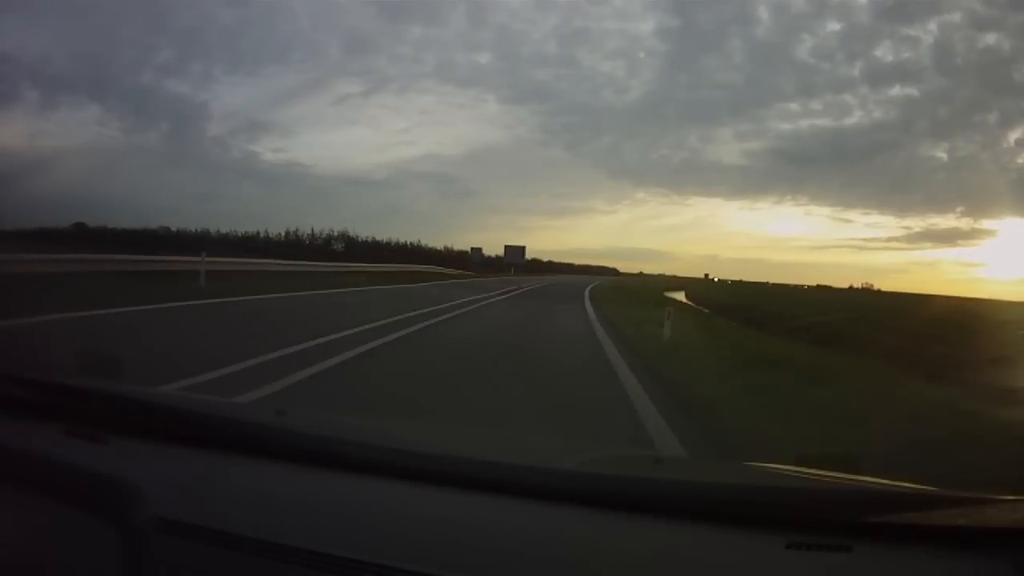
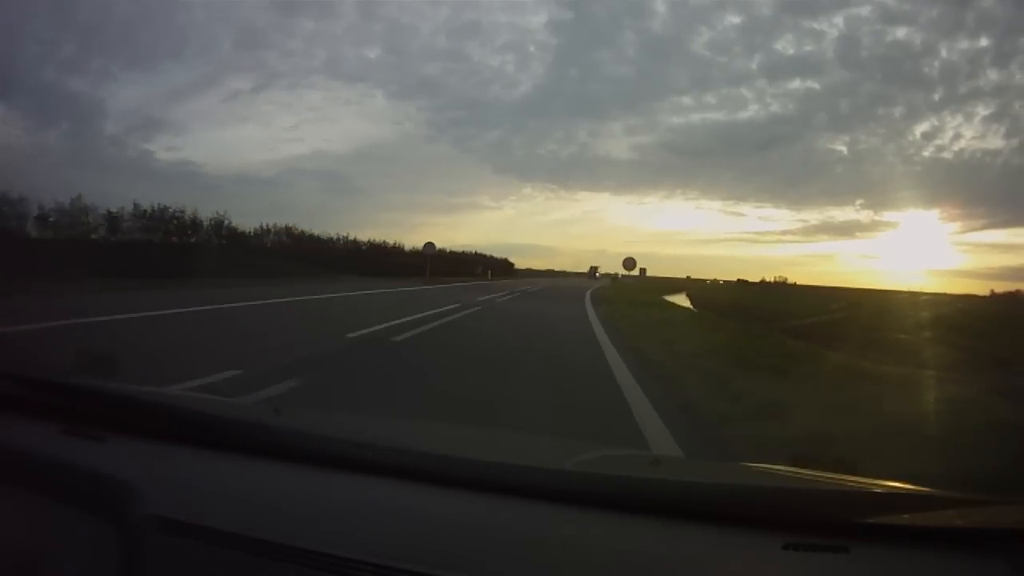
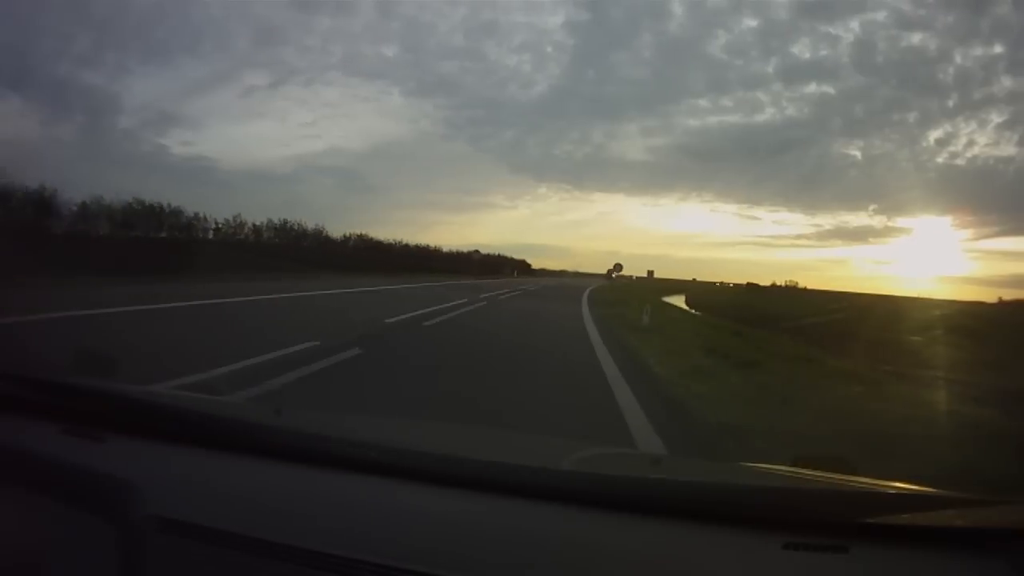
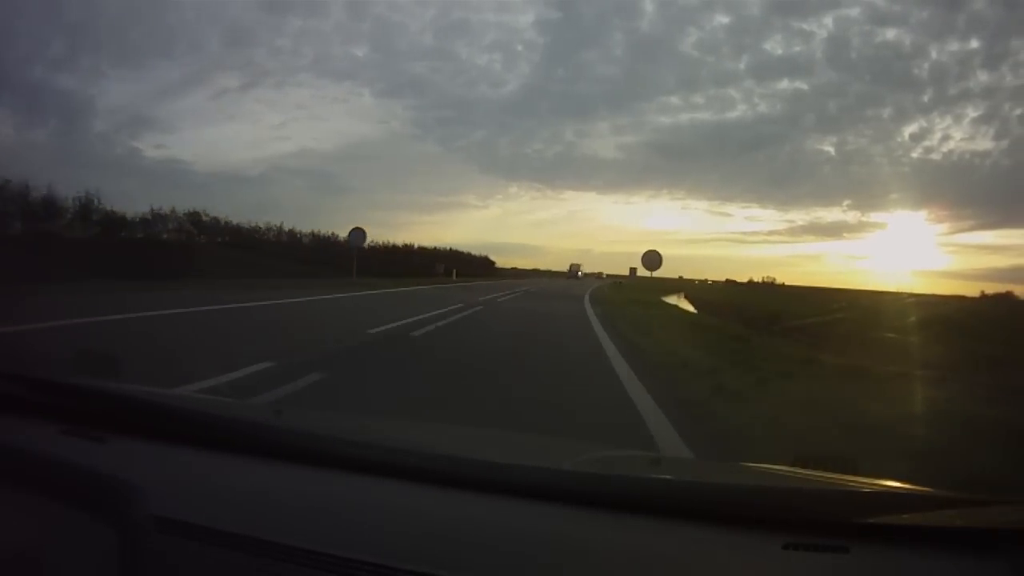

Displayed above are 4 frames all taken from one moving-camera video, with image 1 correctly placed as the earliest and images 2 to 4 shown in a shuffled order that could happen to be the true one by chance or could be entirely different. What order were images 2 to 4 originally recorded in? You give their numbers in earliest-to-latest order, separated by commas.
3, 2, 4
